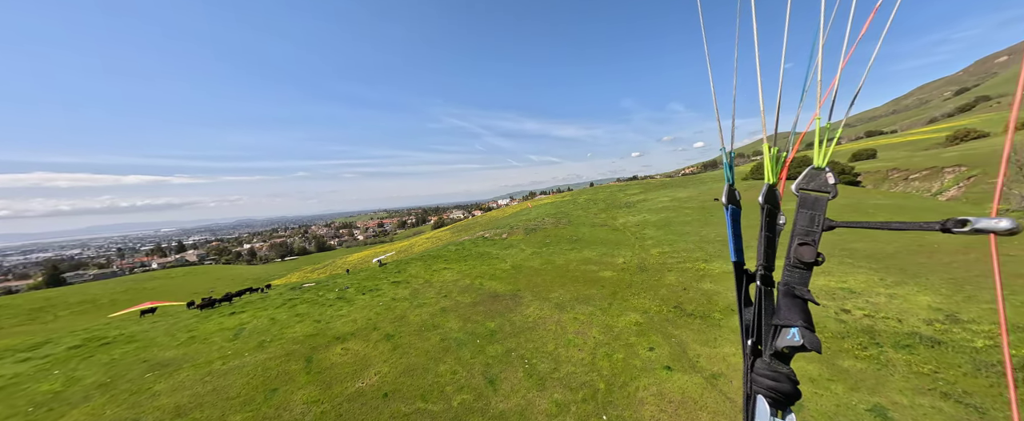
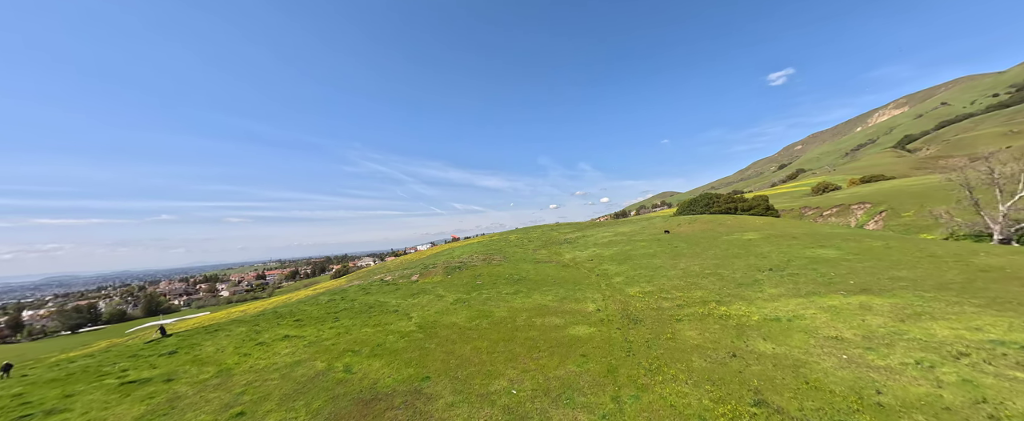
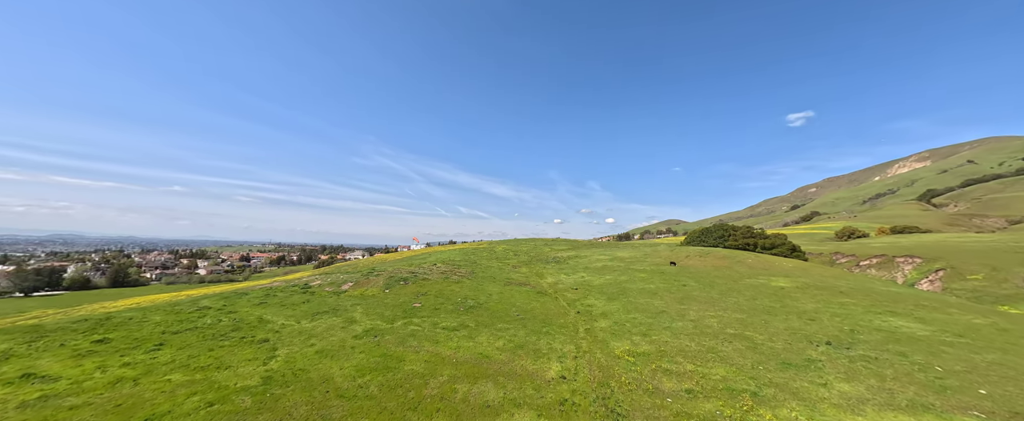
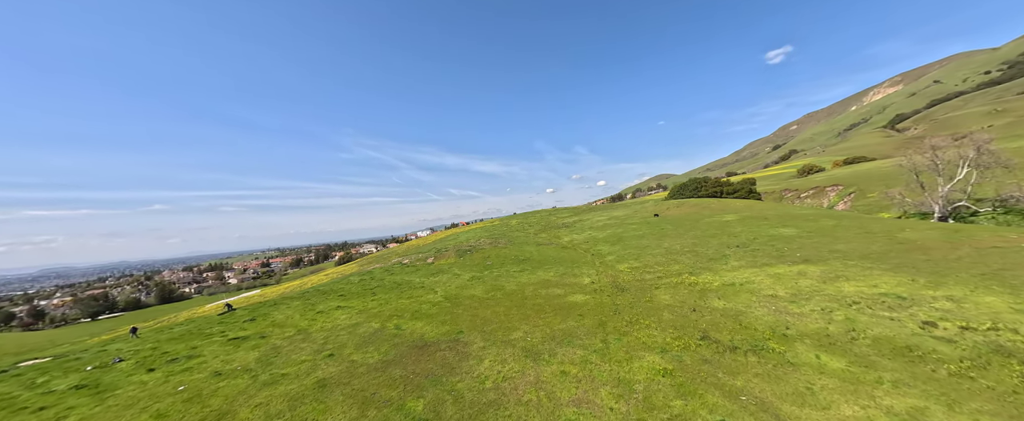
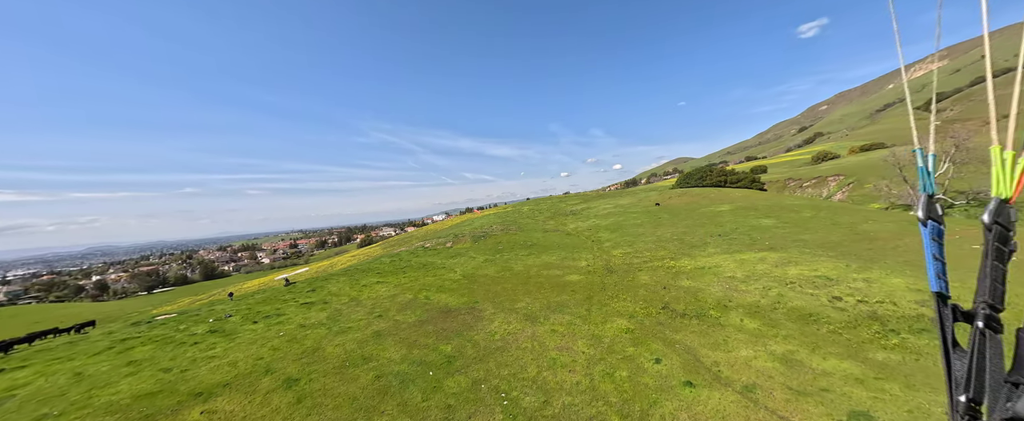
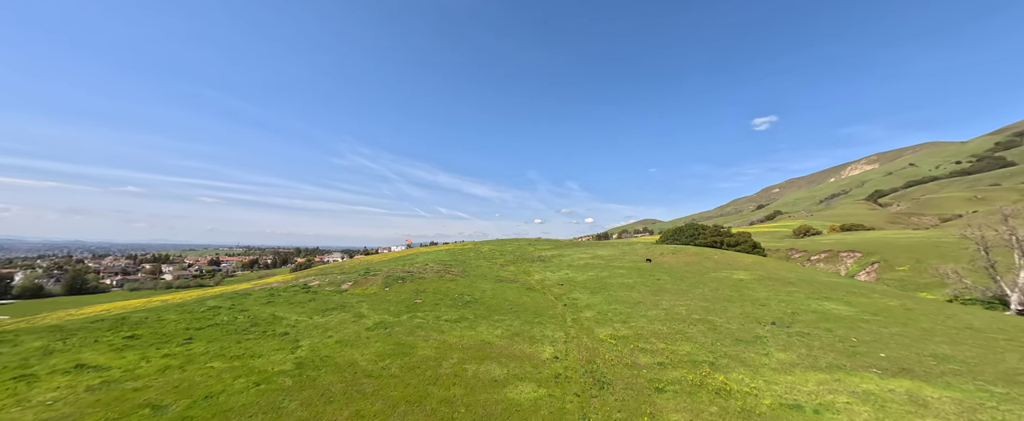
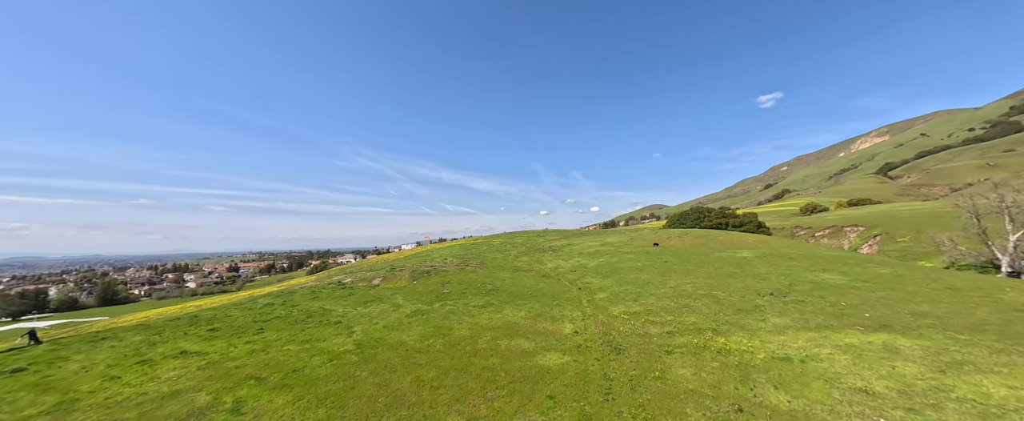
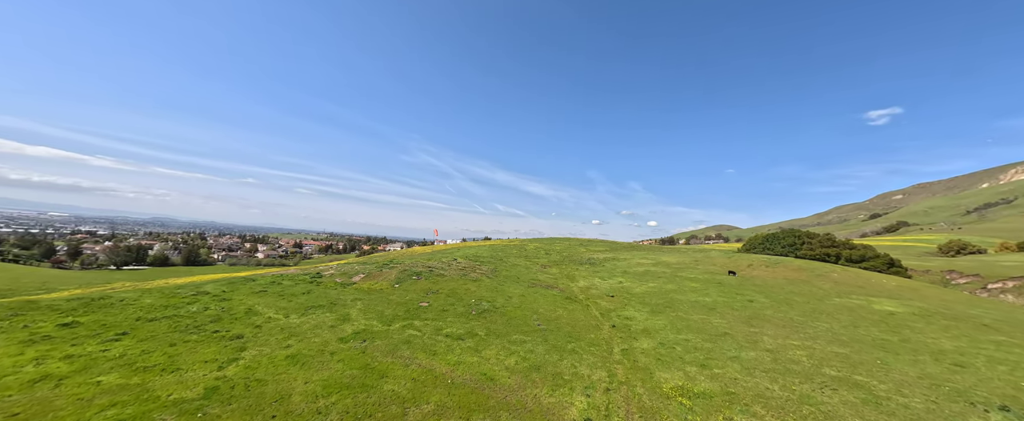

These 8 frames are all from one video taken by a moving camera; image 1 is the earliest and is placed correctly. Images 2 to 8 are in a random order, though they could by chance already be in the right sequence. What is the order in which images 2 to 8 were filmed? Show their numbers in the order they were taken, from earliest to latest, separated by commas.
5, 4, 2, 7, 6, 3, 8
